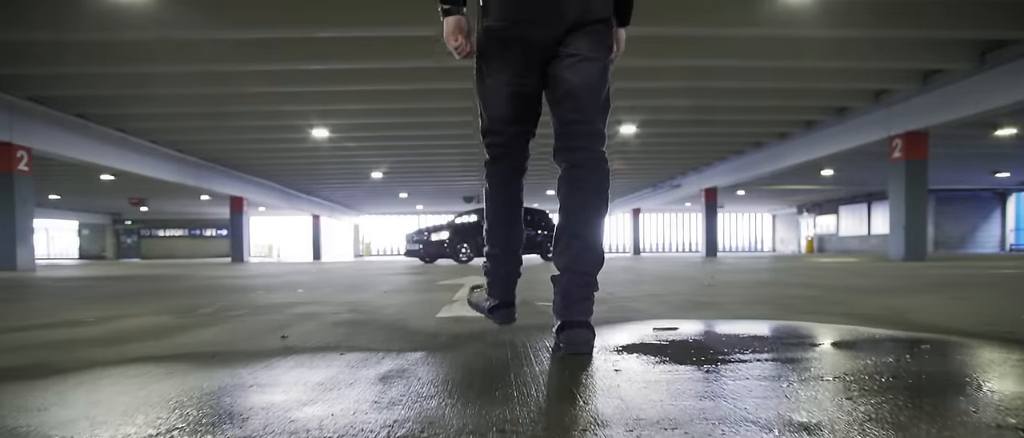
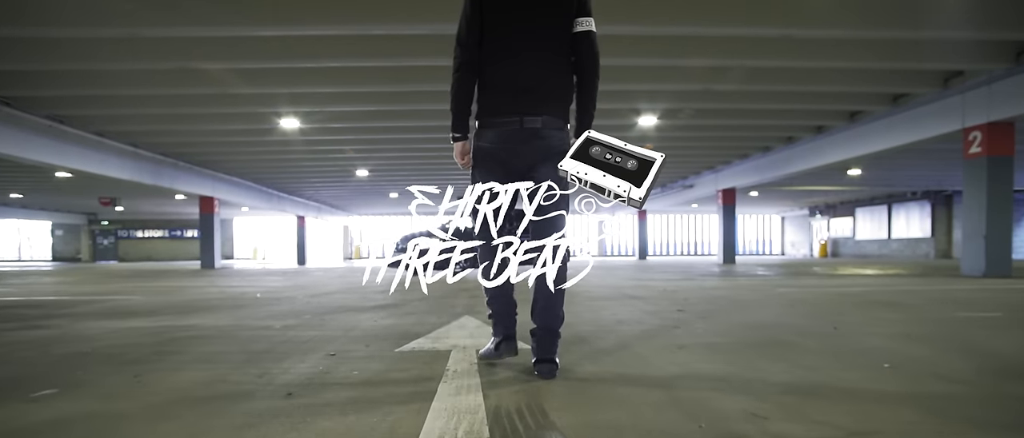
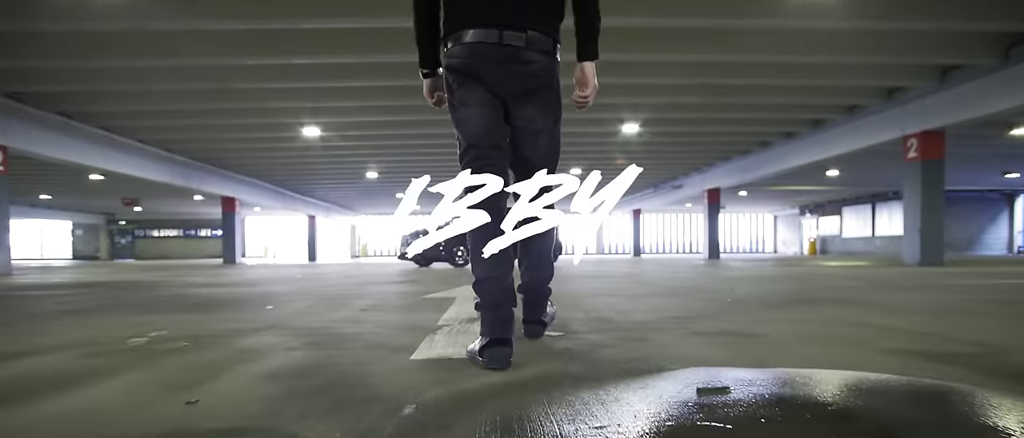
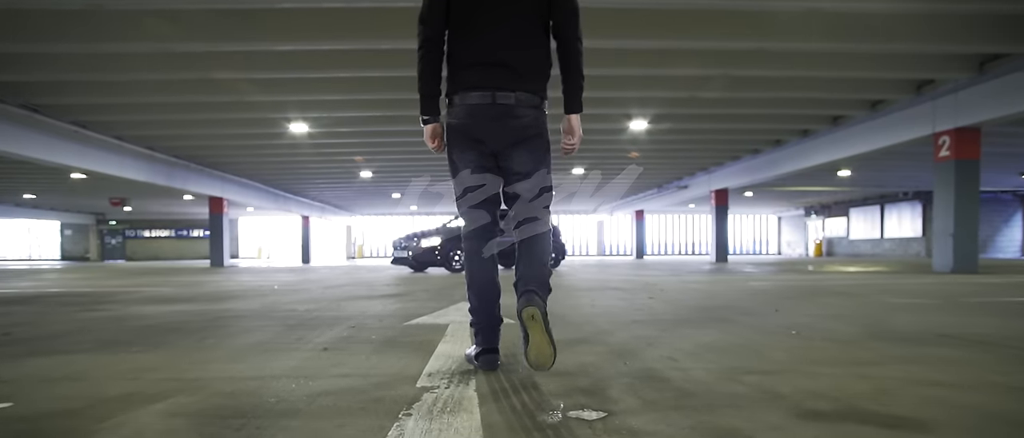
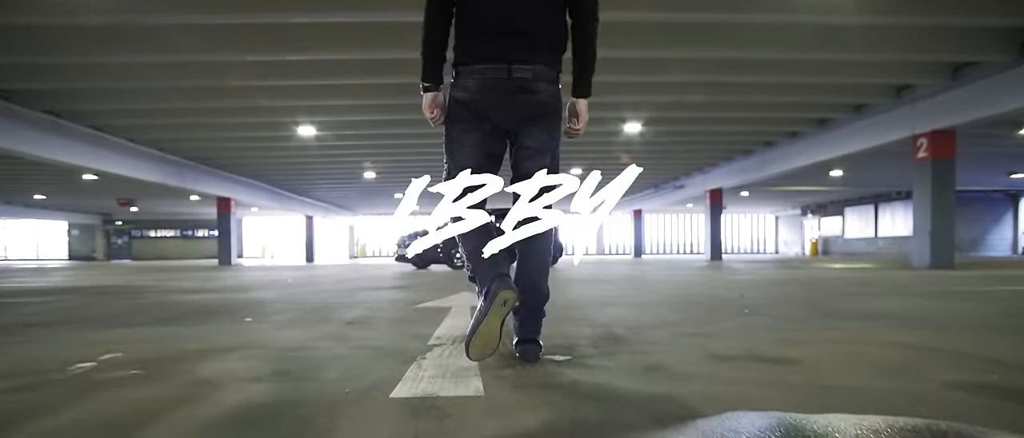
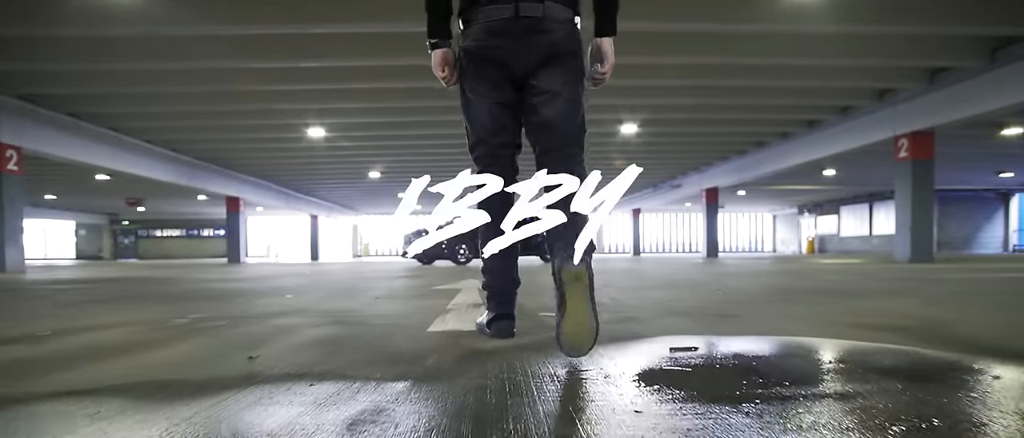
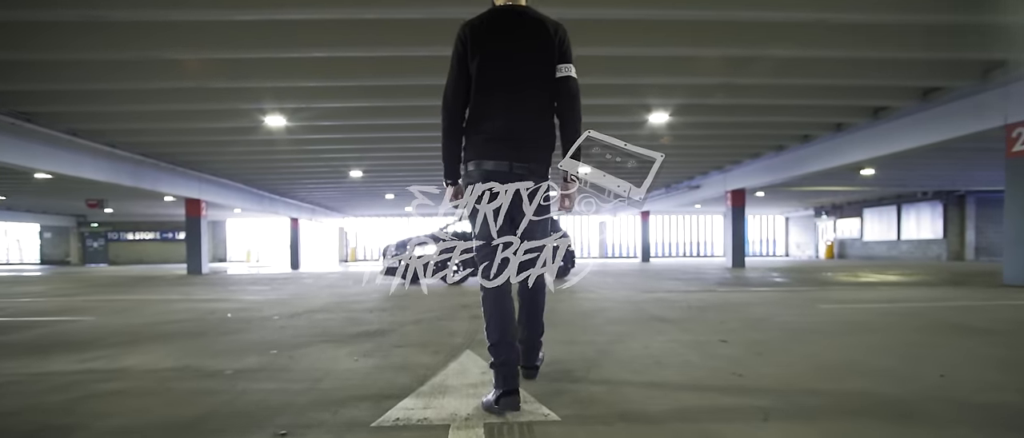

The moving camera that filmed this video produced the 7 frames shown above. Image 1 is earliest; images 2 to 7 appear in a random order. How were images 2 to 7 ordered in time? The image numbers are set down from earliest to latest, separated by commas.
6, 3, 5, 4, 2, 7
